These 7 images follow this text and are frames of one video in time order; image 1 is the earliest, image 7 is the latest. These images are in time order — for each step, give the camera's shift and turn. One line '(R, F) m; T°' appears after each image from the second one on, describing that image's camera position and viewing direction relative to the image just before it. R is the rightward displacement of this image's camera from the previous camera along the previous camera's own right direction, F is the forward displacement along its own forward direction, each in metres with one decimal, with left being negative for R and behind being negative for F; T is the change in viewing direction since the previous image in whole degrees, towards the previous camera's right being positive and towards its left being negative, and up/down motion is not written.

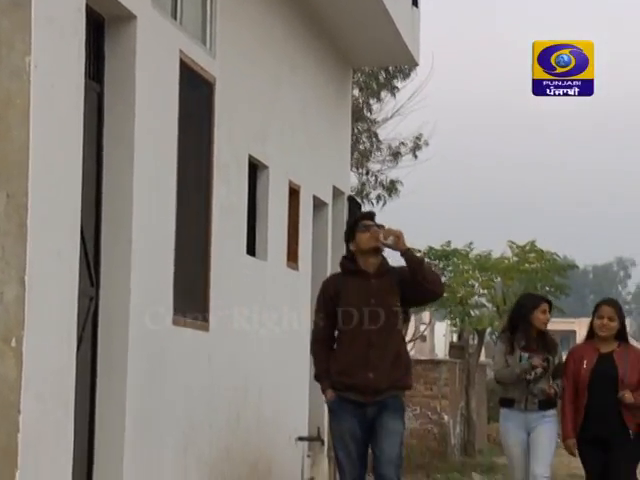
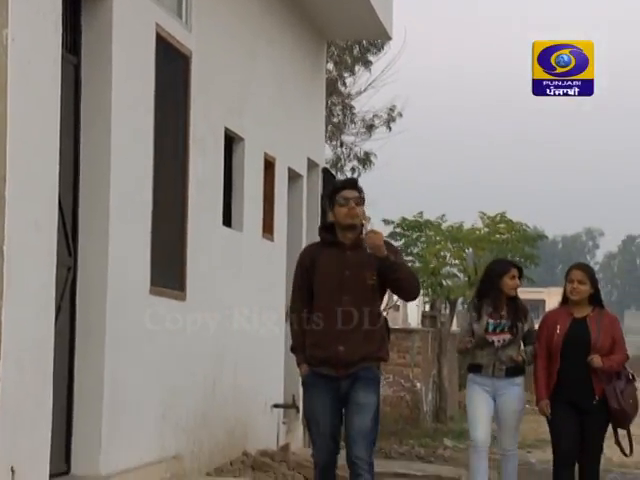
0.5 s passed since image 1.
(0.0, -0.1) m; +1°
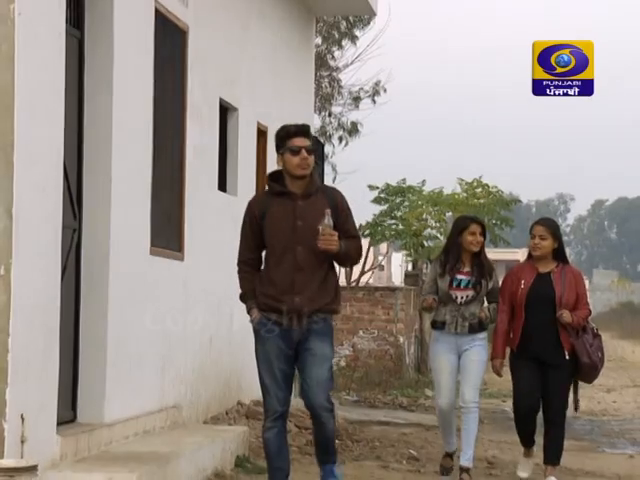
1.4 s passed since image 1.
(0.0, -0.4) m; 0°
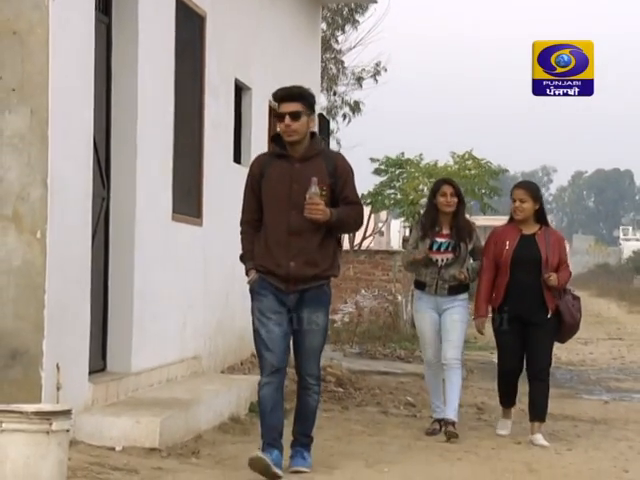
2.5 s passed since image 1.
(-0.1, -0.7) m; 0°
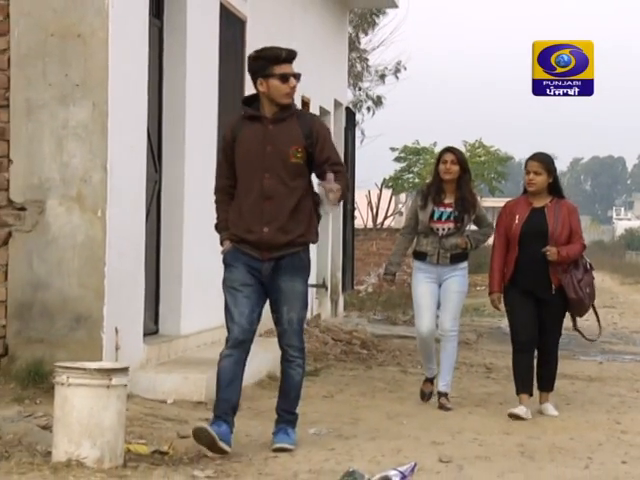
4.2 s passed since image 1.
(-0.1, -0.9) m; 0°
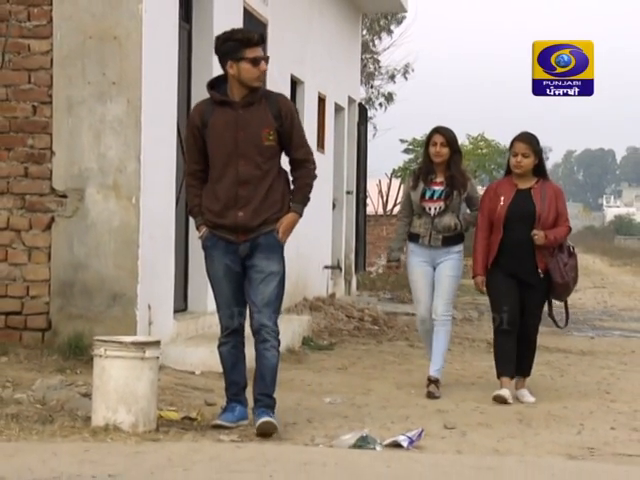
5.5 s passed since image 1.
(-0.1, -0.7) m; 0°
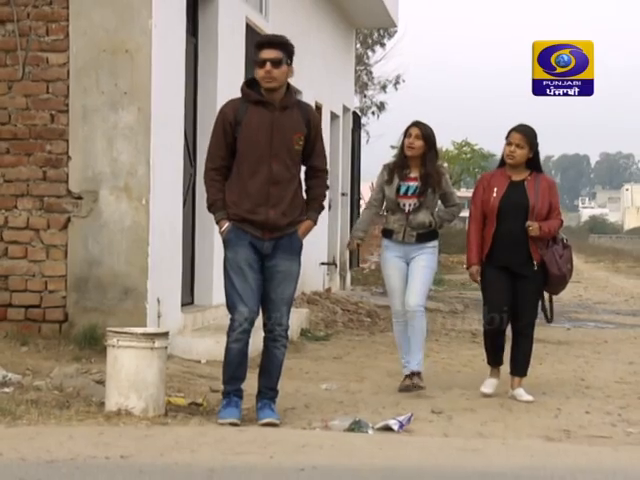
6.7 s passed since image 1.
(-0.1, -0.7) m; +1°
